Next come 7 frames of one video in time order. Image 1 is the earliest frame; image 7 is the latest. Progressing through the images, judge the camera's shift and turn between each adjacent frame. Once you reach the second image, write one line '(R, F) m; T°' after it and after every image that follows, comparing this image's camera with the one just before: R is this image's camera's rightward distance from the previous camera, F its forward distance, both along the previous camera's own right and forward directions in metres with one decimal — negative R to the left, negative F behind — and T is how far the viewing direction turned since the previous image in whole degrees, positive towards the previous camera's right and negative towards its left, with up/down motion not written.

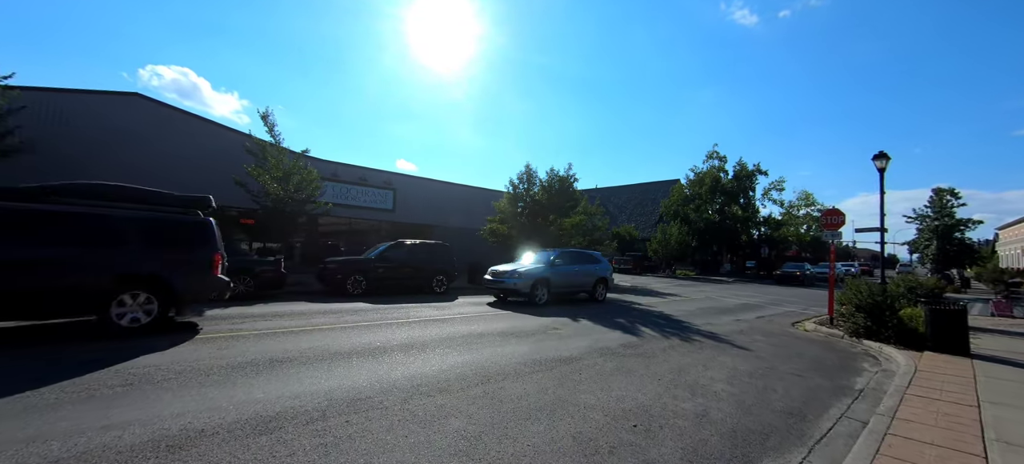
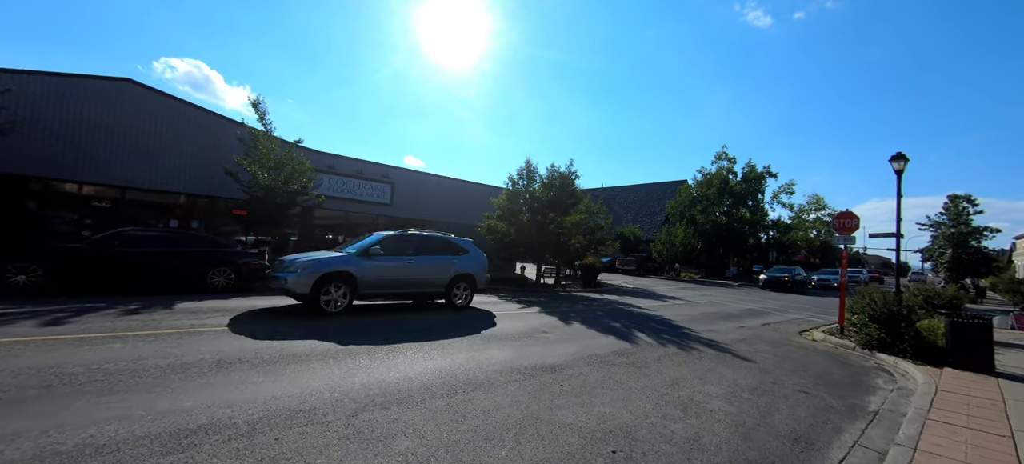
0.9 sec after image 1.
(+0.4, +0.6) m; -1°
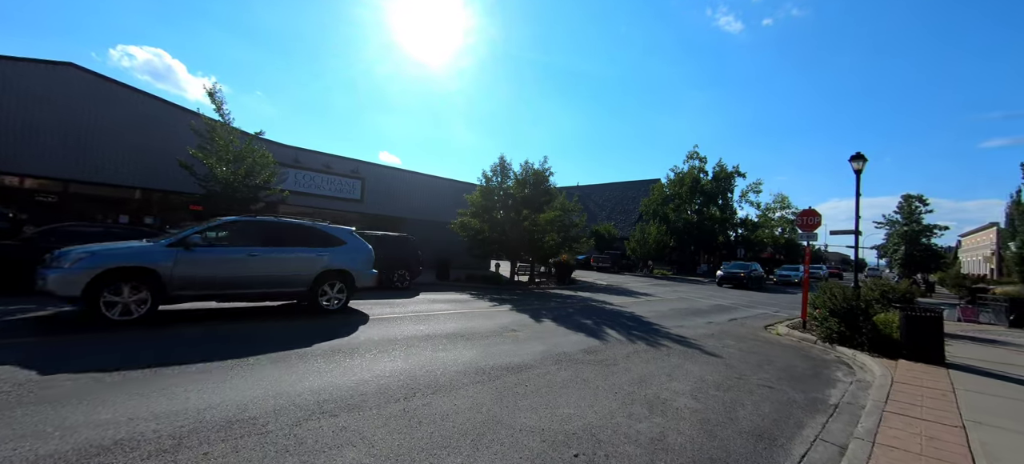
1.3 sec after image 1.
(+0.2, +0.2) m; +3°
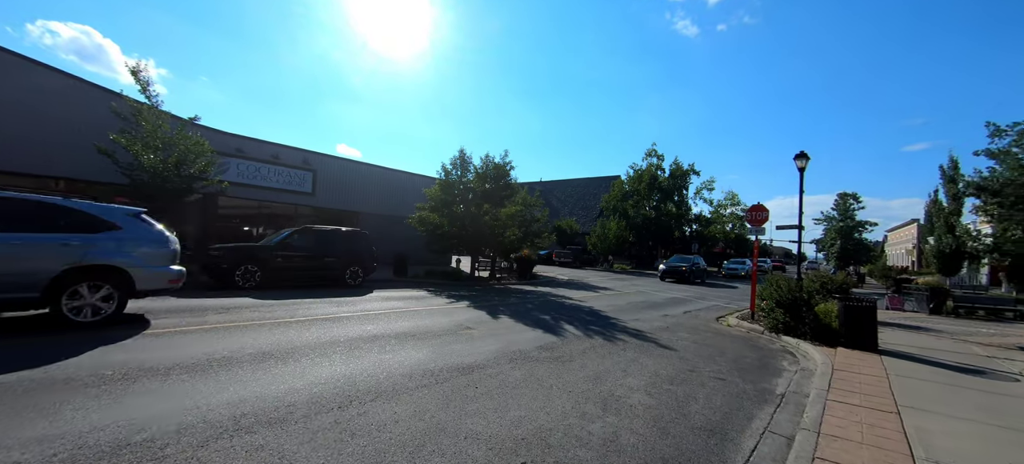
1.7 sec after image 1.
(+0.2, +0.3) m; +5°
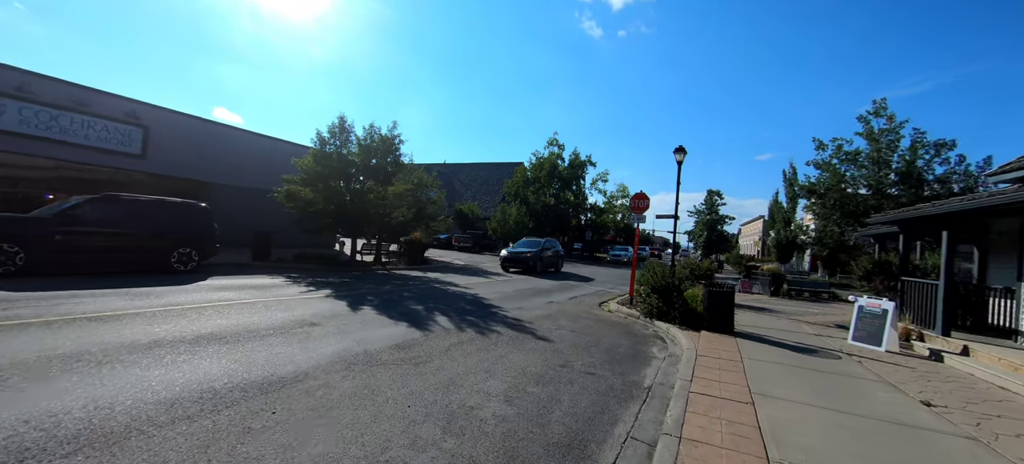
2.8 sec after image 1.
(+0.8, +1.0) m; +14°
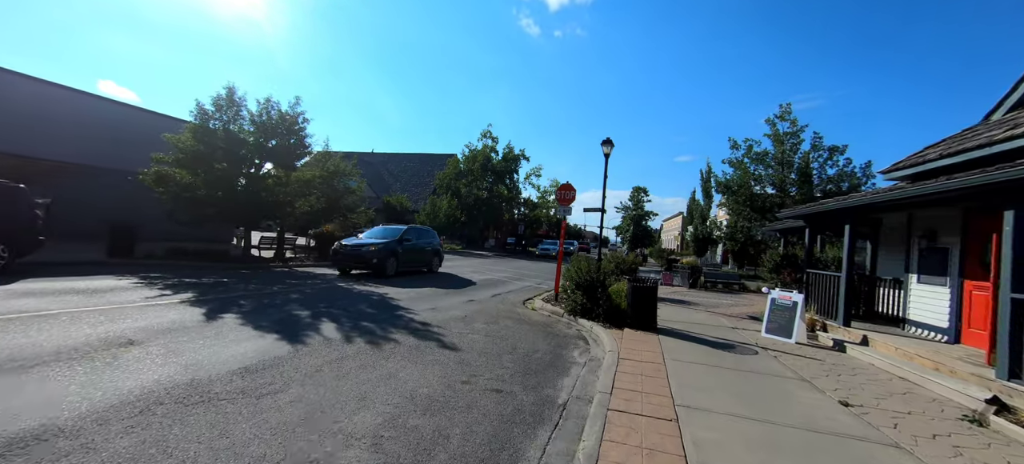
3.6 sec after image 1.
(+0.5, +0.9) m; +9°
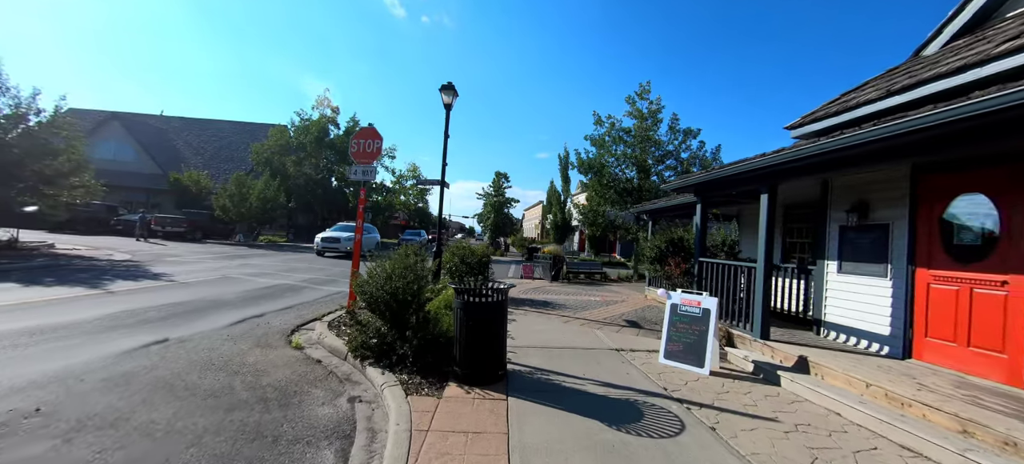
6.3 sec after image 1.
(+1.6, +3.8) m; +19°
